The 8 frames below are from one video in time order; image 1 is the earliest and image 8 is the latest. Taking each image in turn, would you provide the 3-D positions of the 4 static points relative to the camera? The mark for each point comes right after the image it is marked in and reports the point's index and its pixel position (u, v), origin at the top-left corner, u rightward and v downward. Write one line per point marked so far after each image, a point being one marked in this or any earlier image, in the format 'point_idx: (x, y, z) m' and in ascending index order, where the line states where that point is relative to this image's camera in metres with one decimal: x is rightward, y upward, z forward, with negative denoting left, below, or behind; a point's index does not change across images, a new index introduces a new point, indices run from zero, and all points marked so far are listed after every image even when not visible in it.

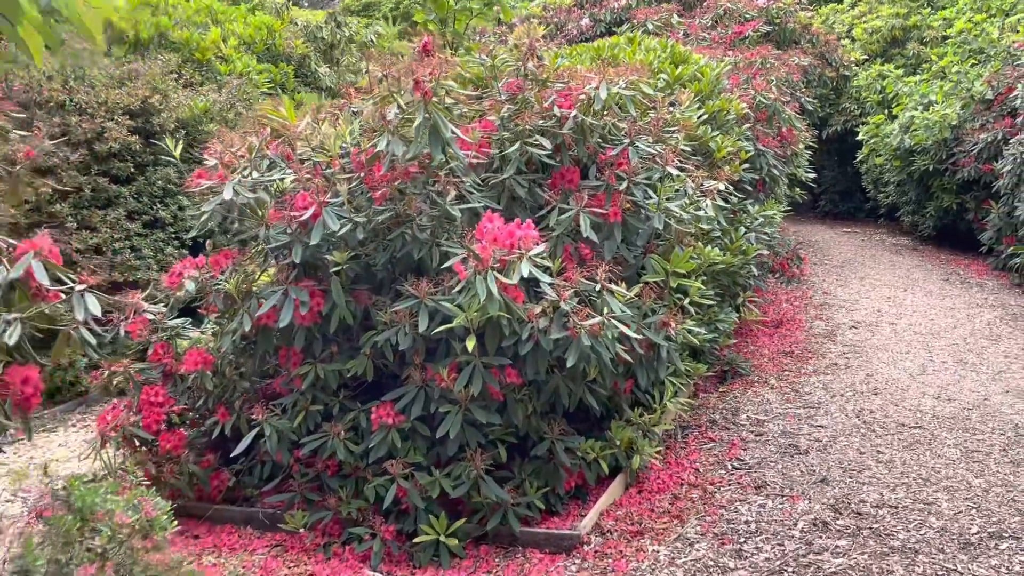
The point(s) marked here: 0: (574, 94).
0: (+0.2, +0.6, +2.5) m
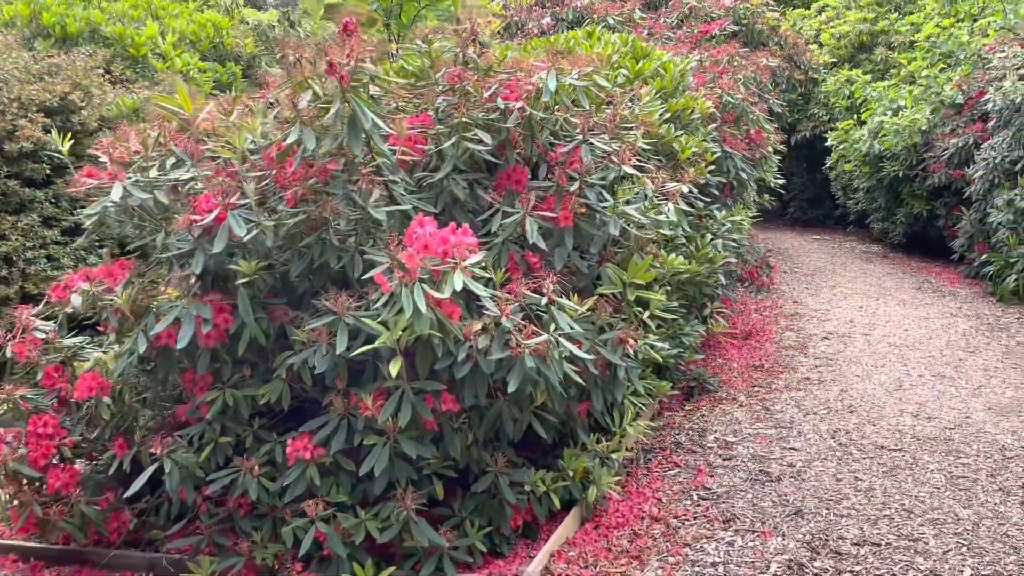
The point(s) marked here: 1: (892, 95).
0: (0.0, +0.6, +2.3) m
1: (+3.4, +1.7, +7.5) m
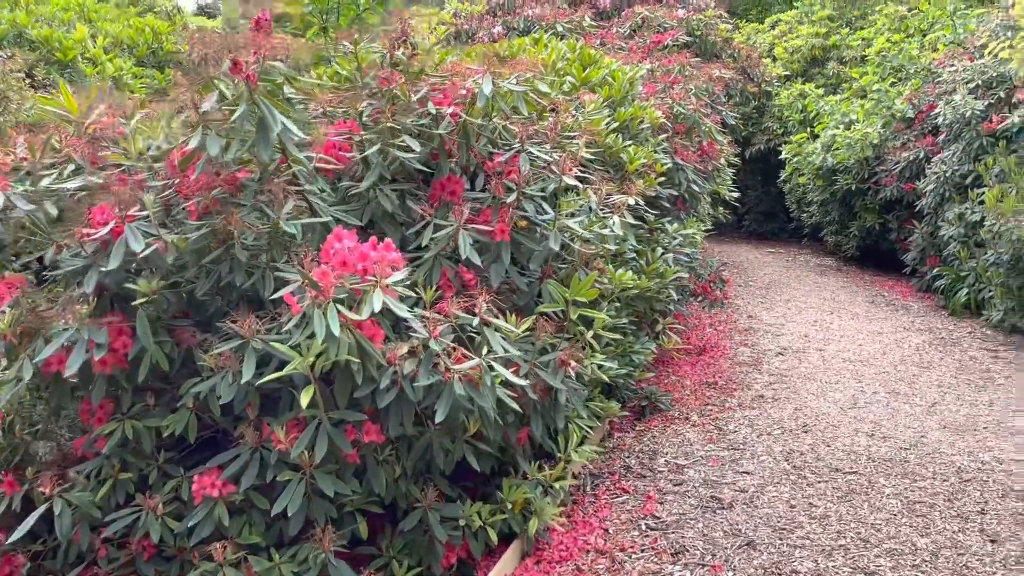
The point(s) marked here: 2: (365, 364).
0: (-0.2, +0.5, +2.1) m
1: (+3.0, +1.6, +7.5) m
2: (-0.3, -0.2, +1.7) m
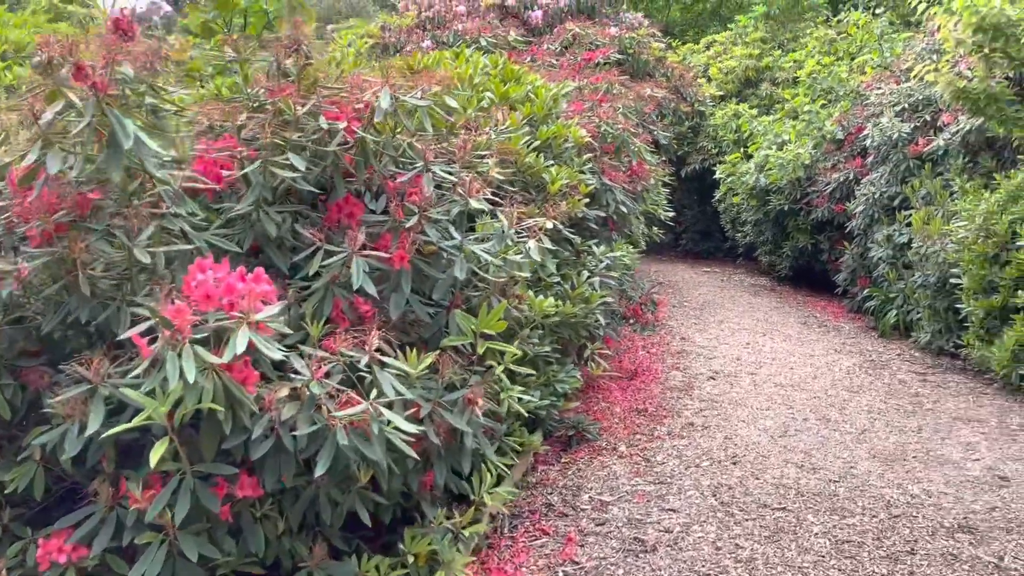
0: (-0.4, +0.4, +2.0) m
1: (+2.4, +1.4, +7.5) m
2: (-0.5, -0.2, +1.5) m
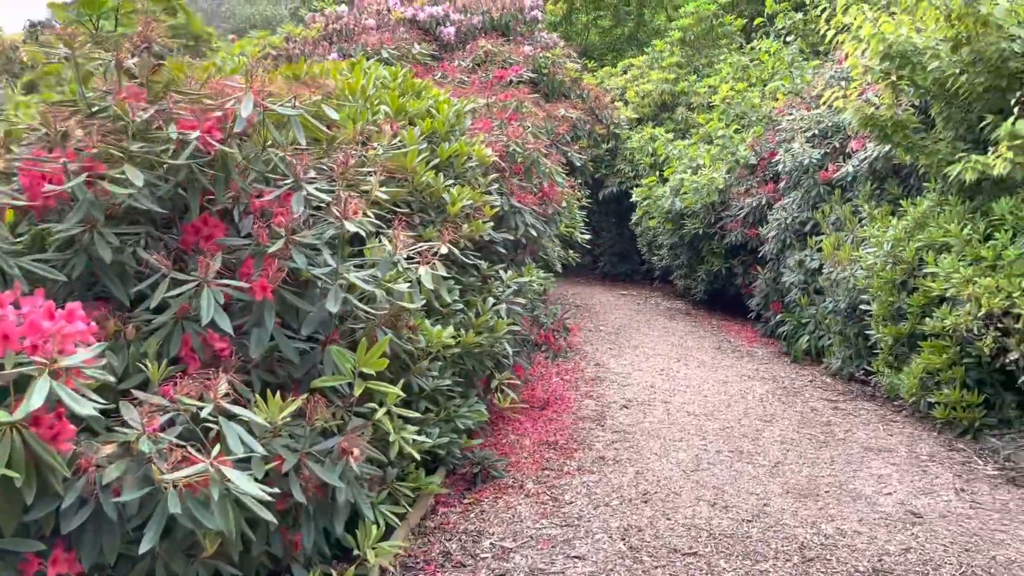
0: (-0.6, +0.4, +1.7) m
1: (+1.6, +1.2, +7.5) m
2: (-0.7, -0.3, +1.3) m
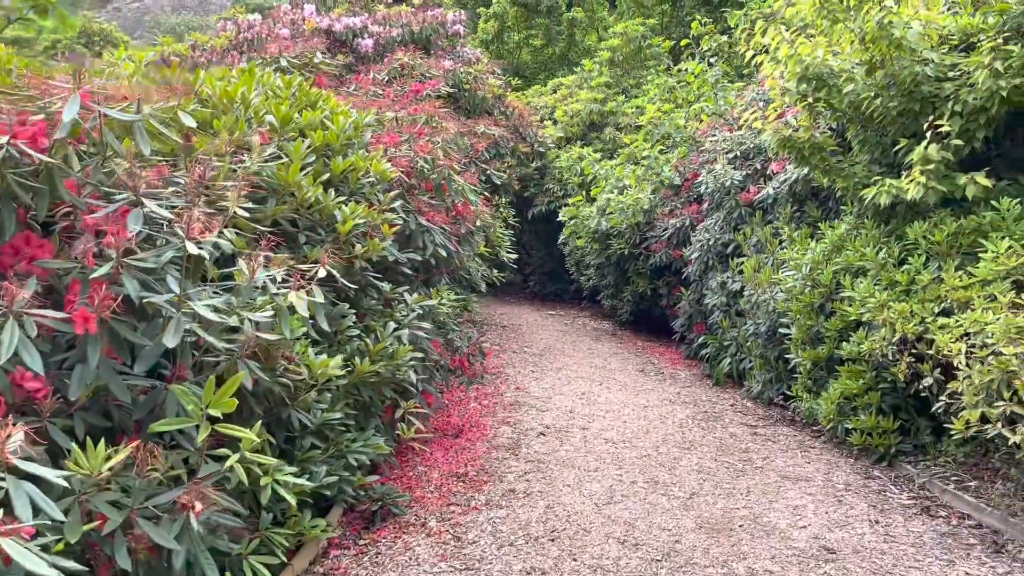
0: (-0.9, +0.3, +1.5) m
1: (+1.0, +1.0, +7.5) m
2: (-0.9, -0.3, +1.0) m
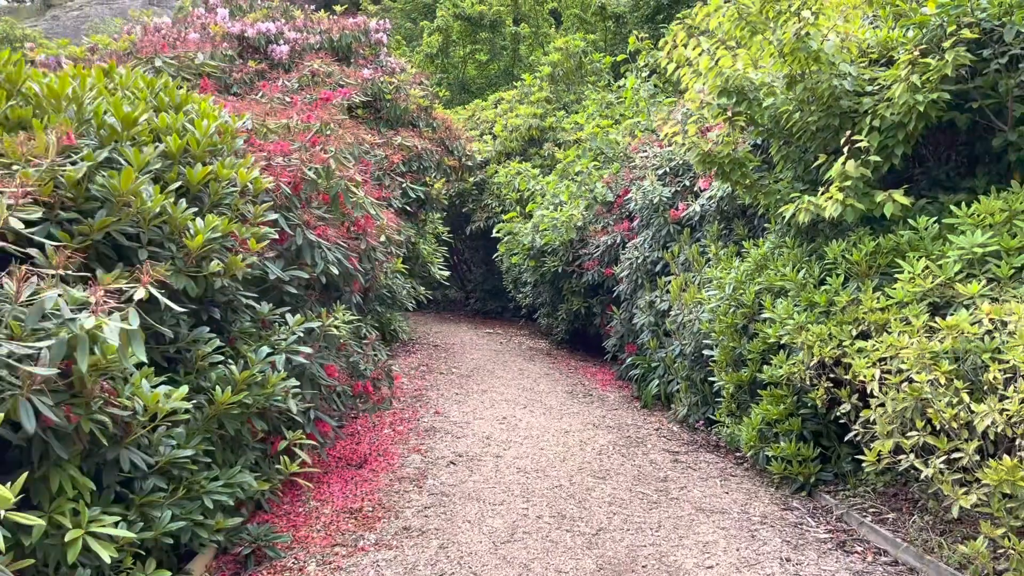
0: (-1.2, +0.3, +1.2) m
1: (+0.4, +0.9, +7.3) m
2: (-1.2, -0.4, +0.7) m
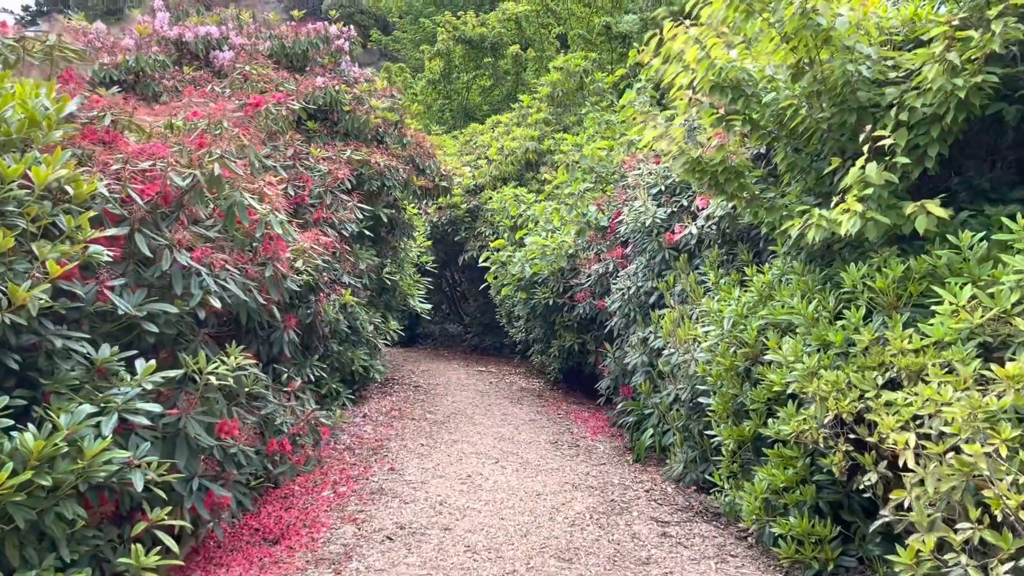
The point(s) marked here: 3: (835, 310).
0: (-1.4, +0.2, +0.6) m
1: (+0.3, +0.6, +6.7) m
2: (-1.5, -0.4, +0.1) m
3: (+1.1, -0.1, +2.9) m
